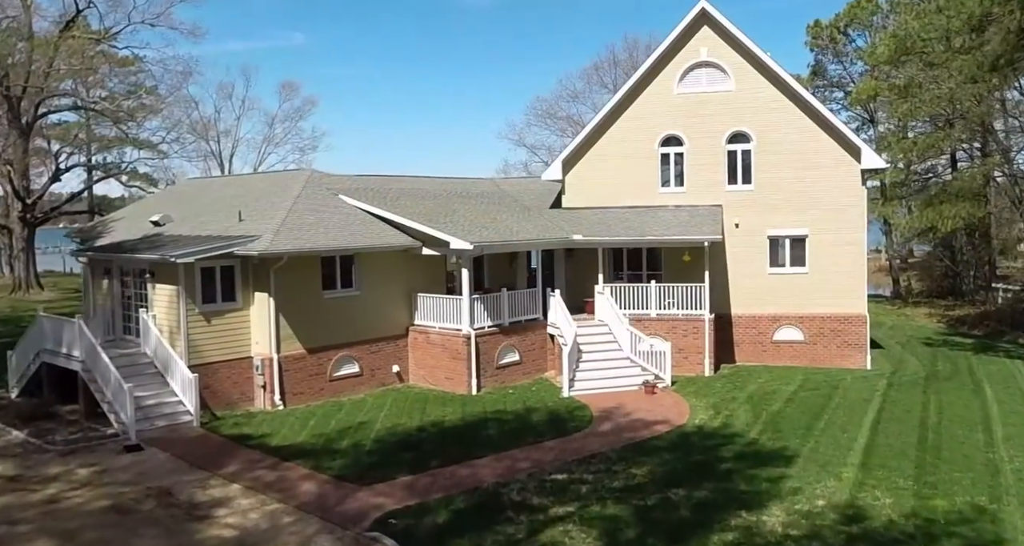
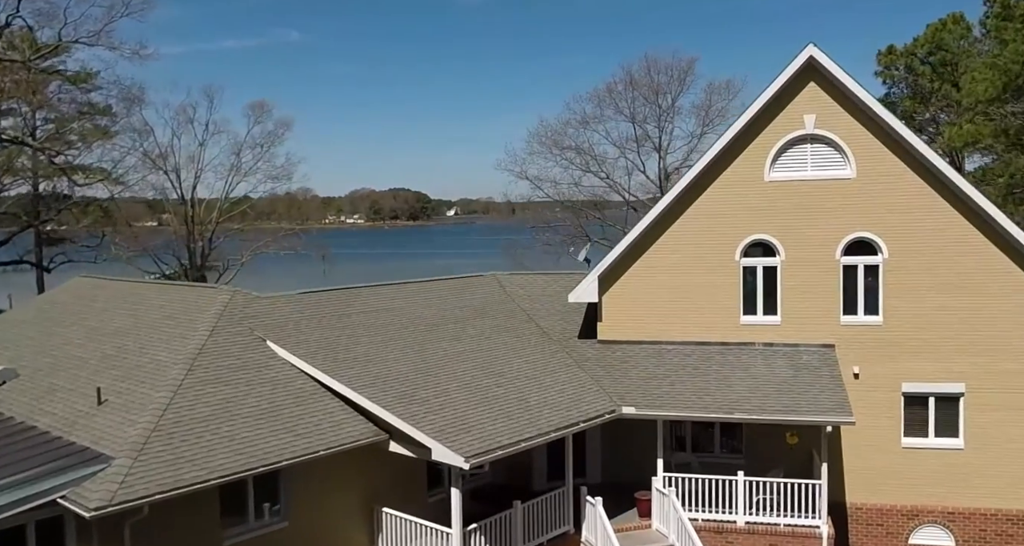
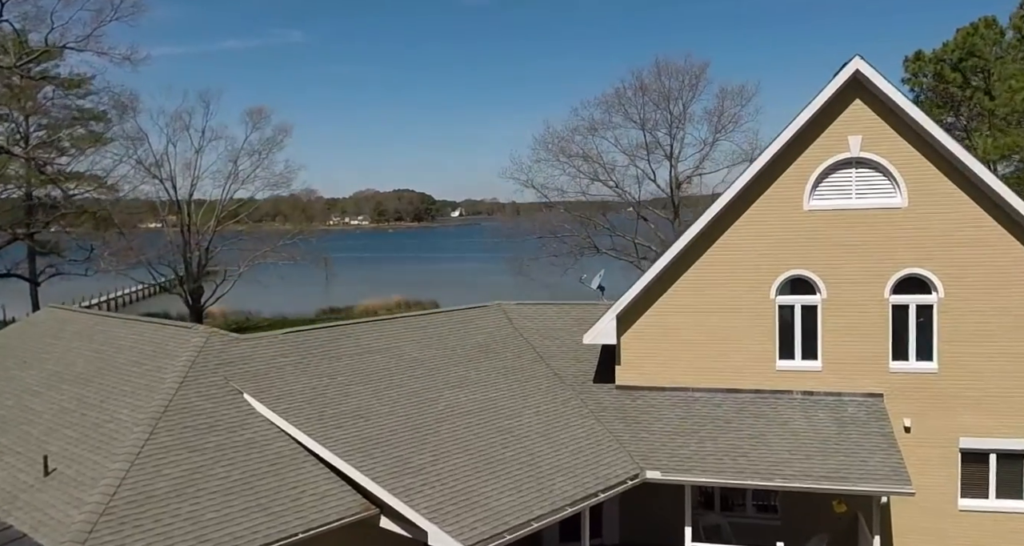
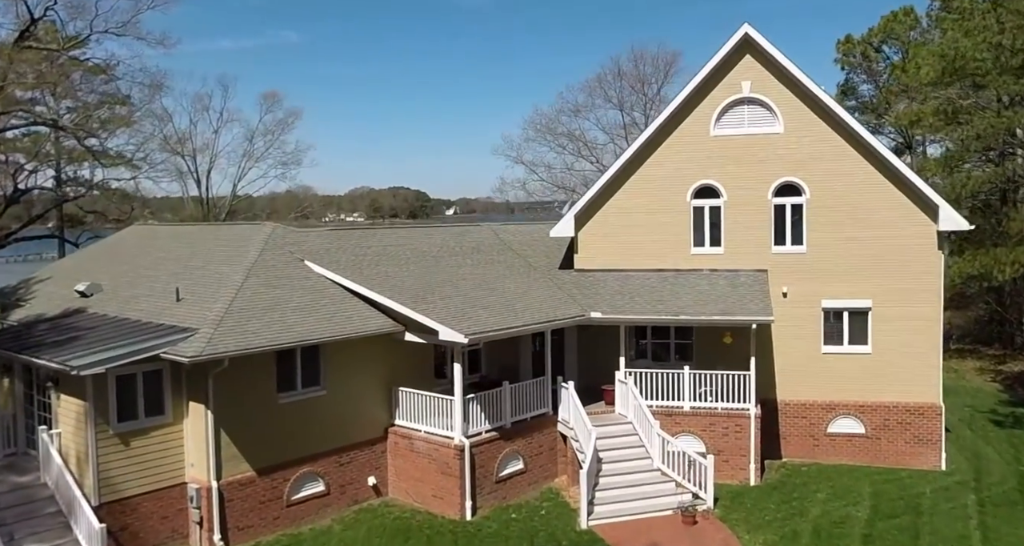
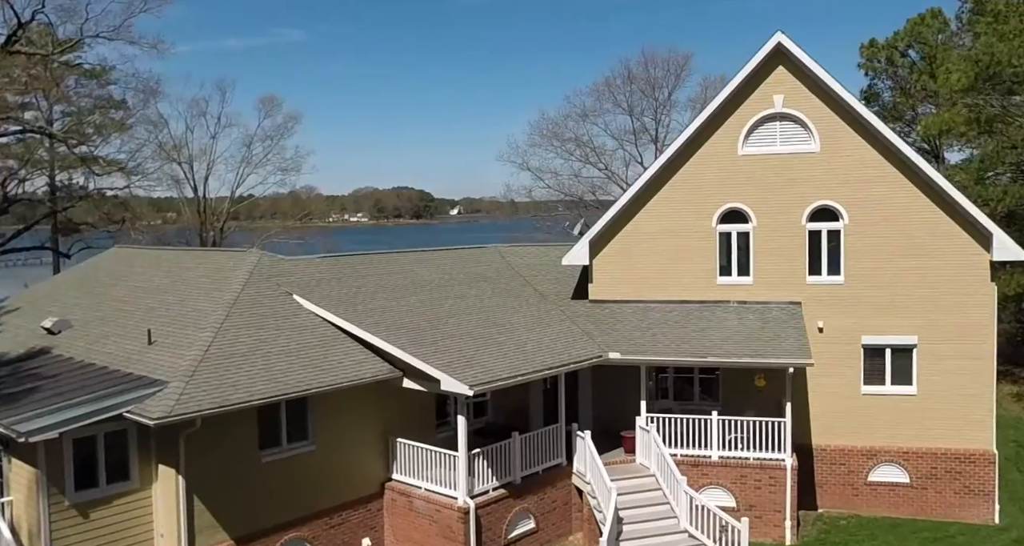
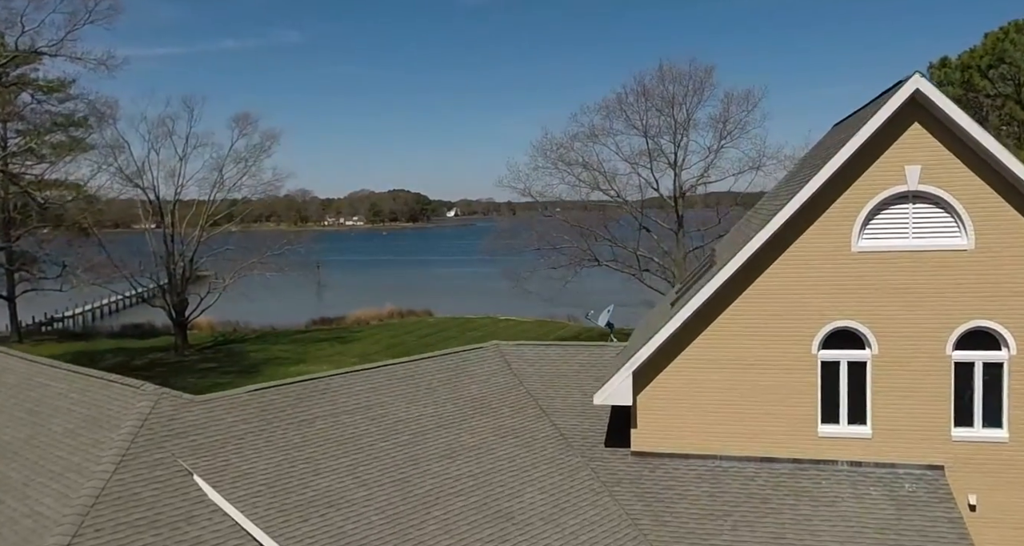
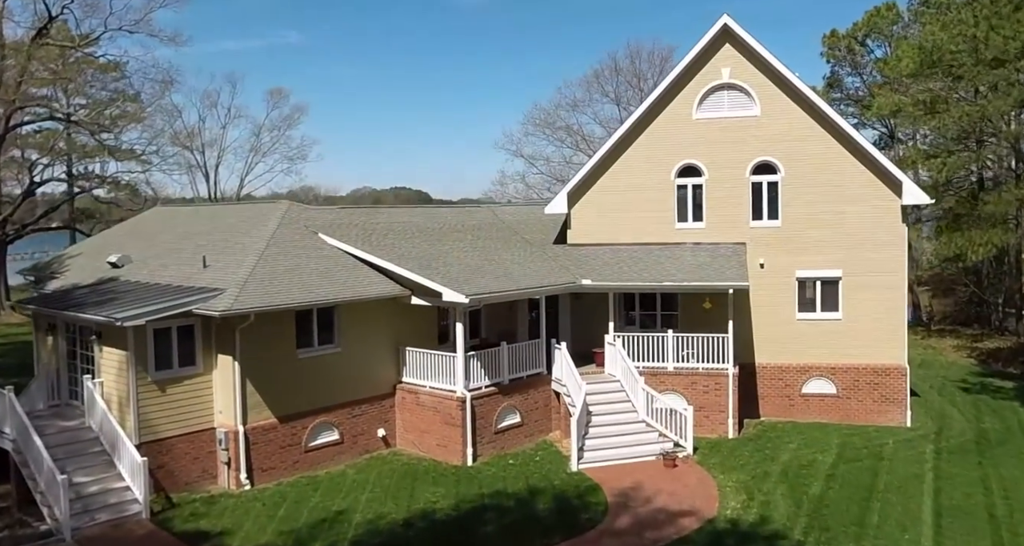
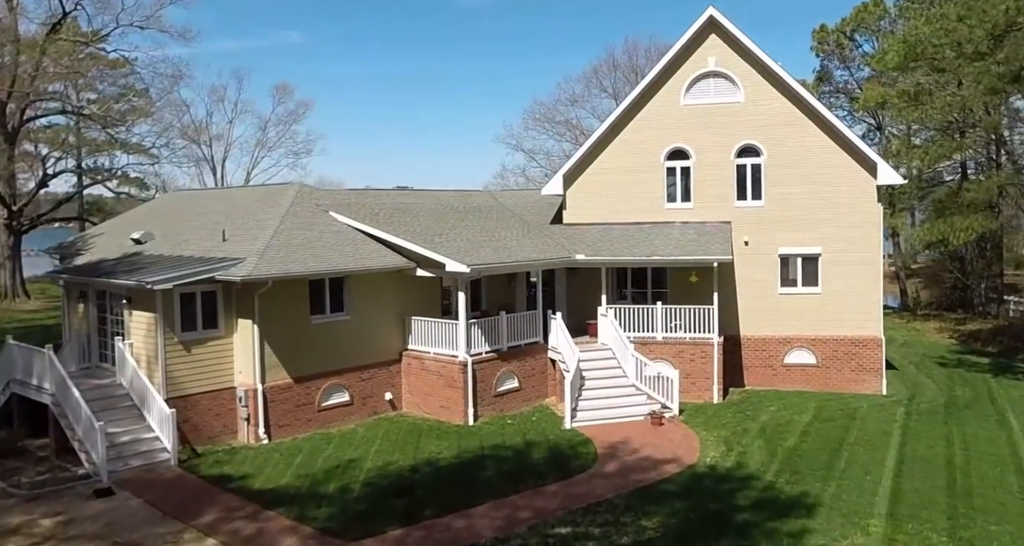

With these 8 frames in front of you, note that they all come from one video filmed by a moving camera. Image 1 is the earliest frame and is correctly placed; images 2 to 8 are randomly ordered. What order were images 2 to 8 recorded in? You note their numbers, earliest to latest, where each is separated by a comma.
8, 7, 4, 5, 2, 3, 6
